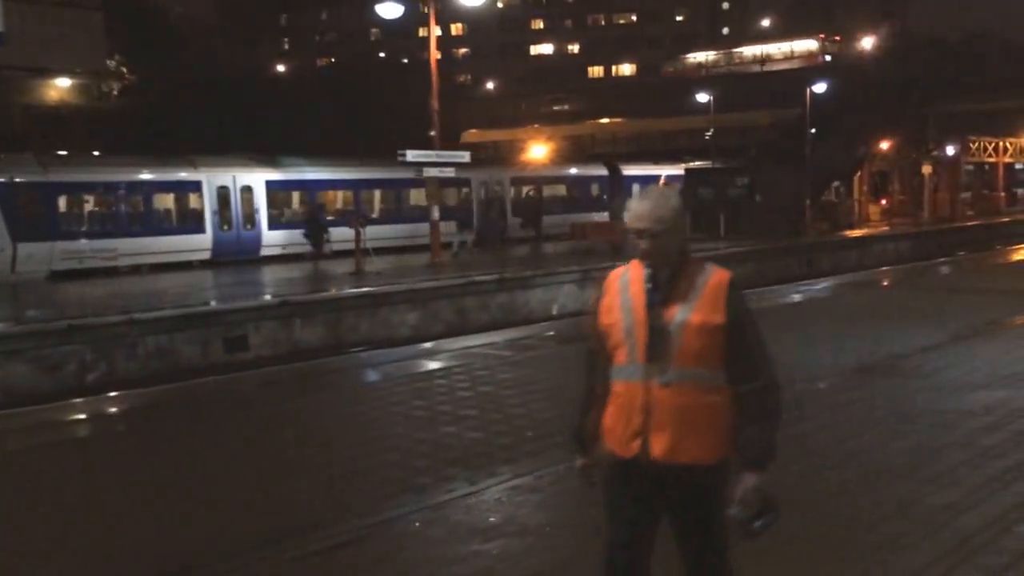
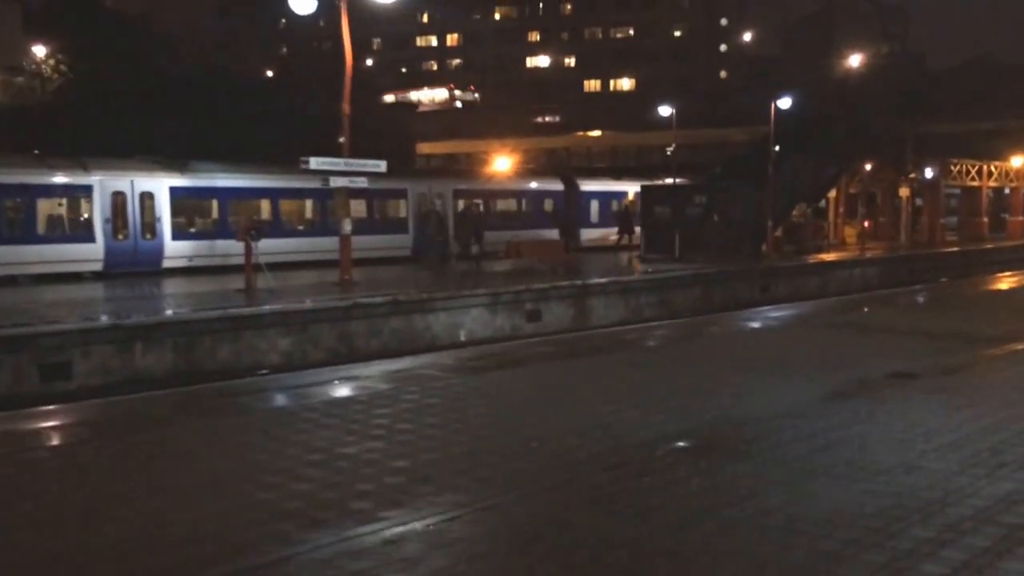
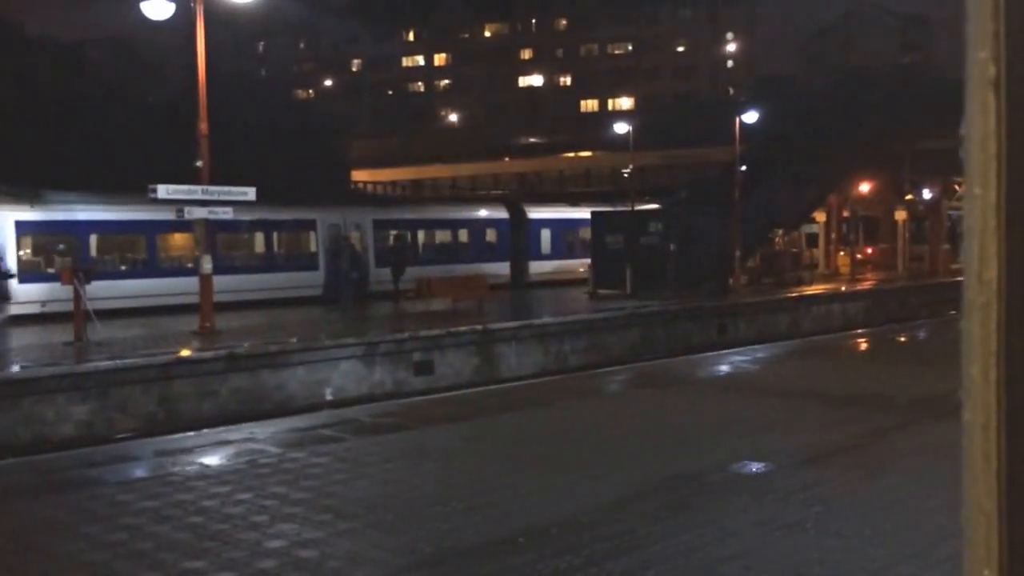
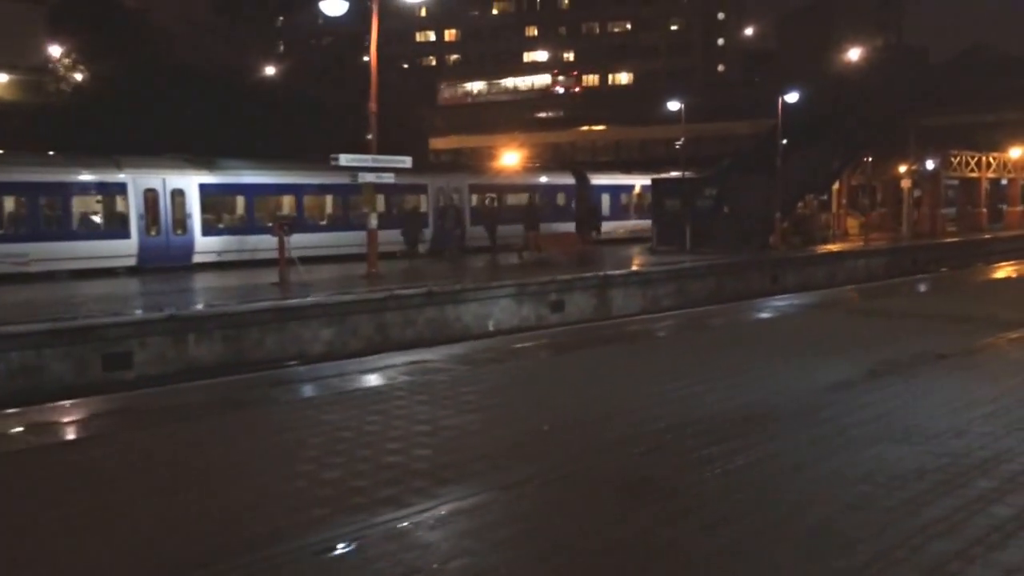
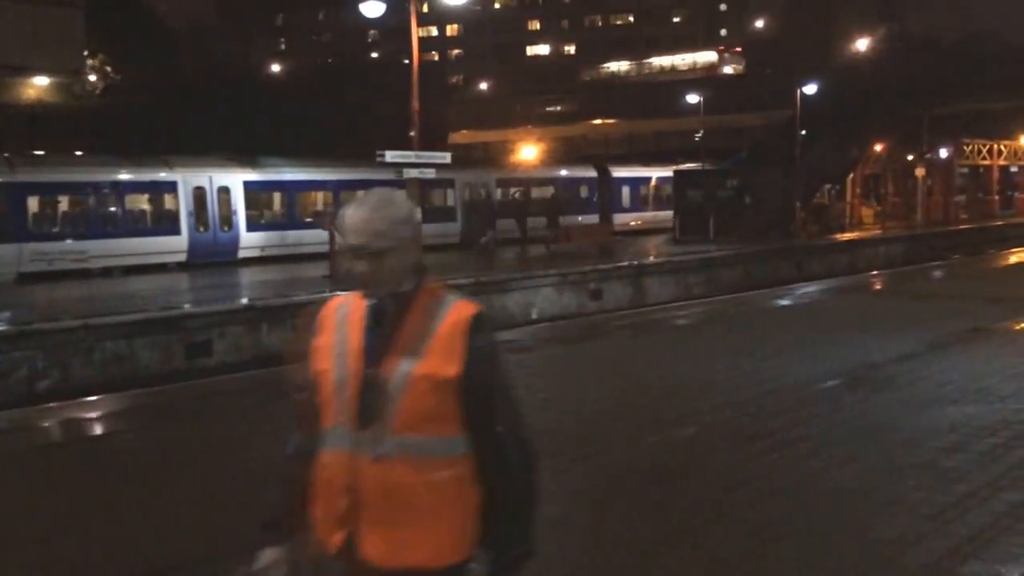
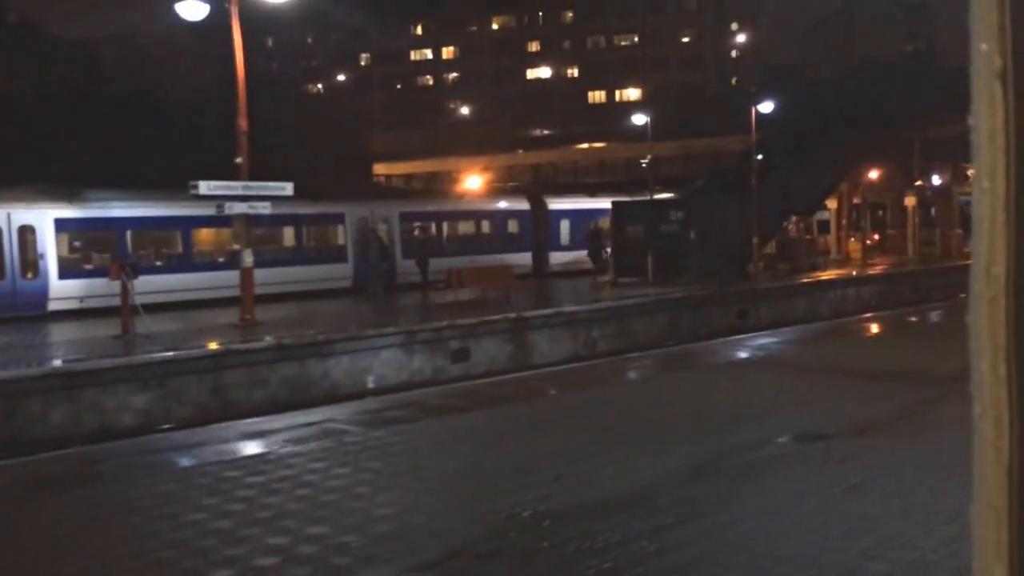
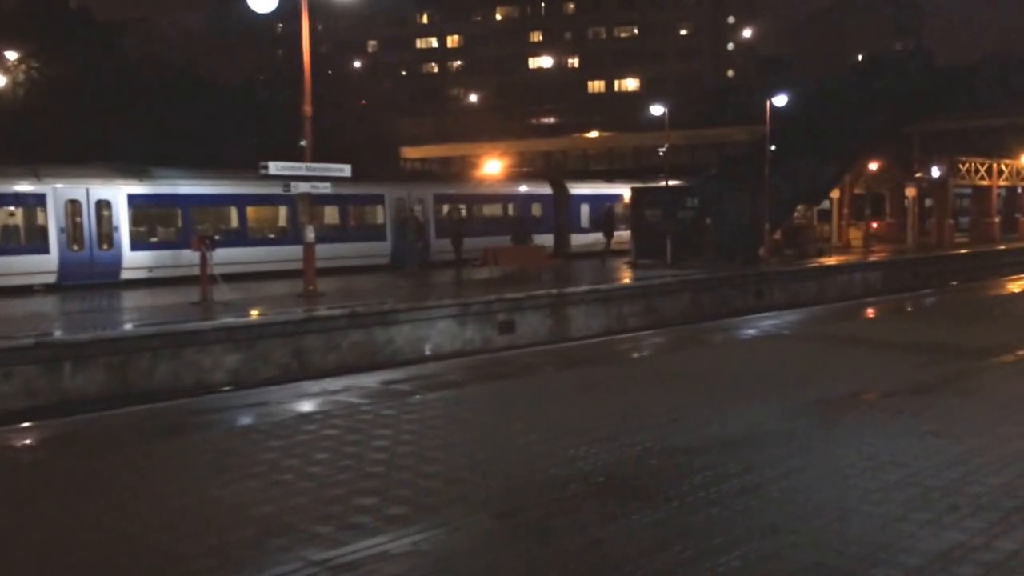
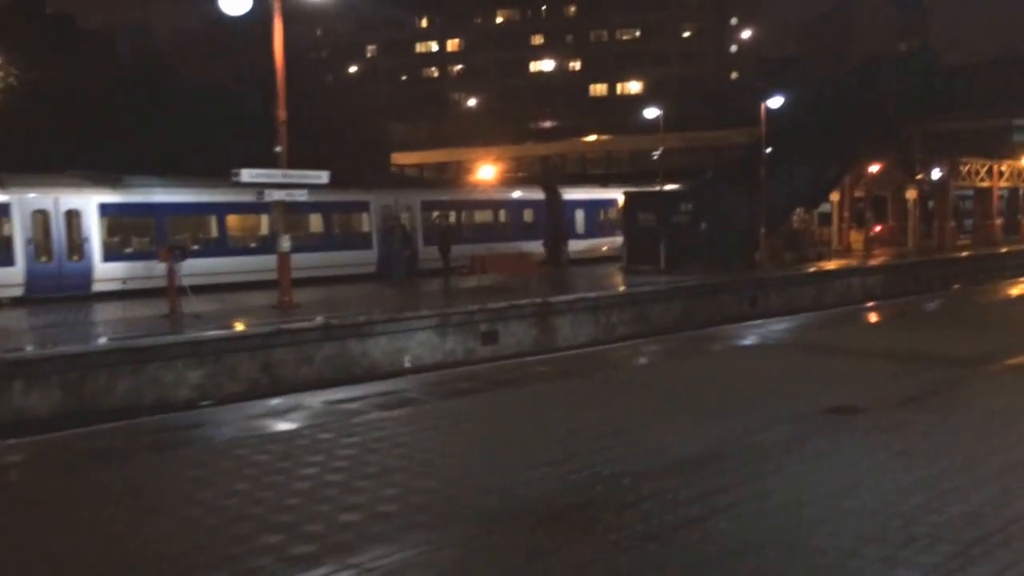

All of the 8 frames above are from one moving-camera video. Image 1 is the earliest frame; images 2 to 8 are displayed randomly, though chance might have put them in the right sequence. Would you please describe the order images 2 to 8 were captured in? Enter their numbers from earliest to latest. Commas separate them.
5, 4, 2, 7, 8, 6, 3
